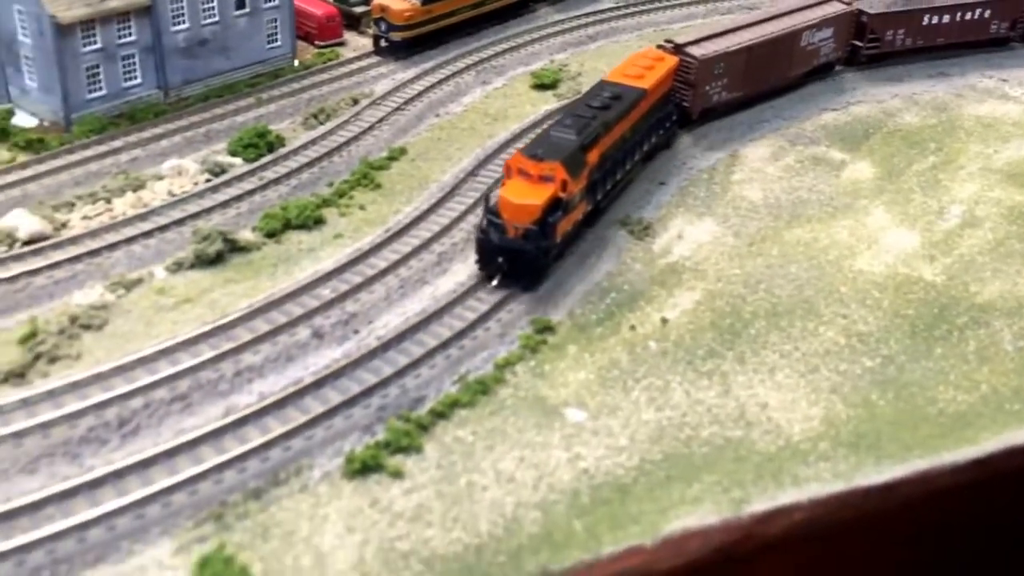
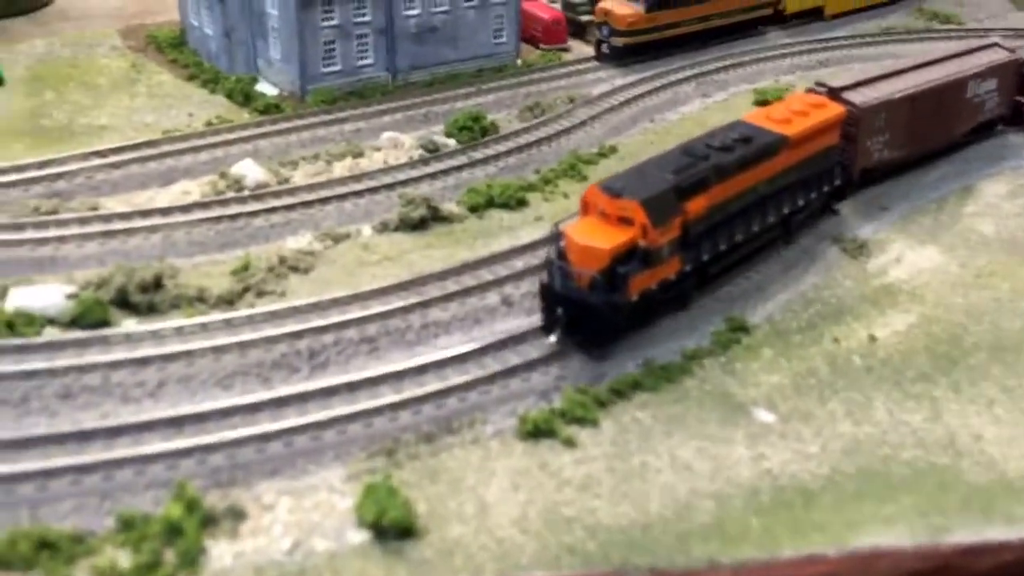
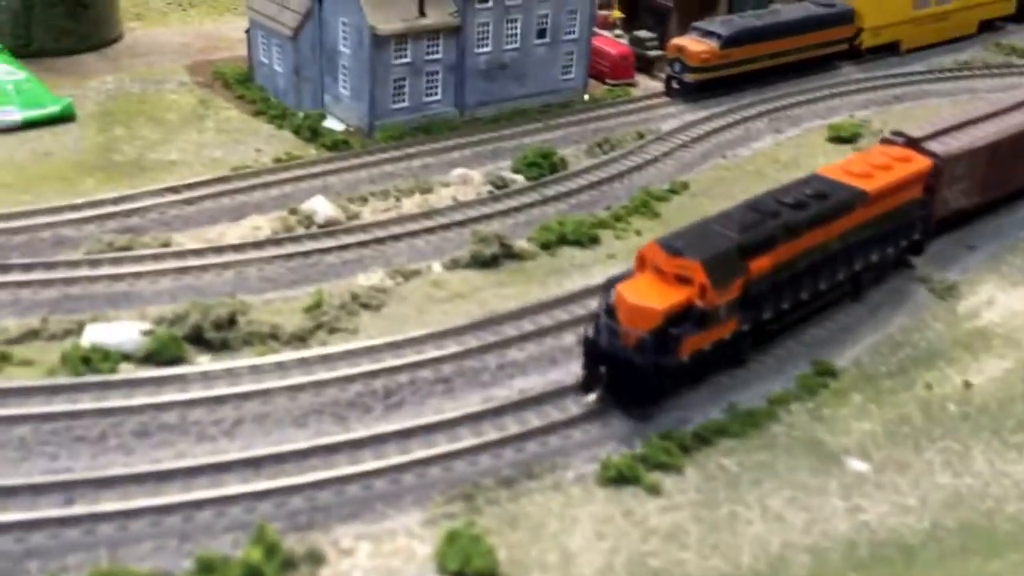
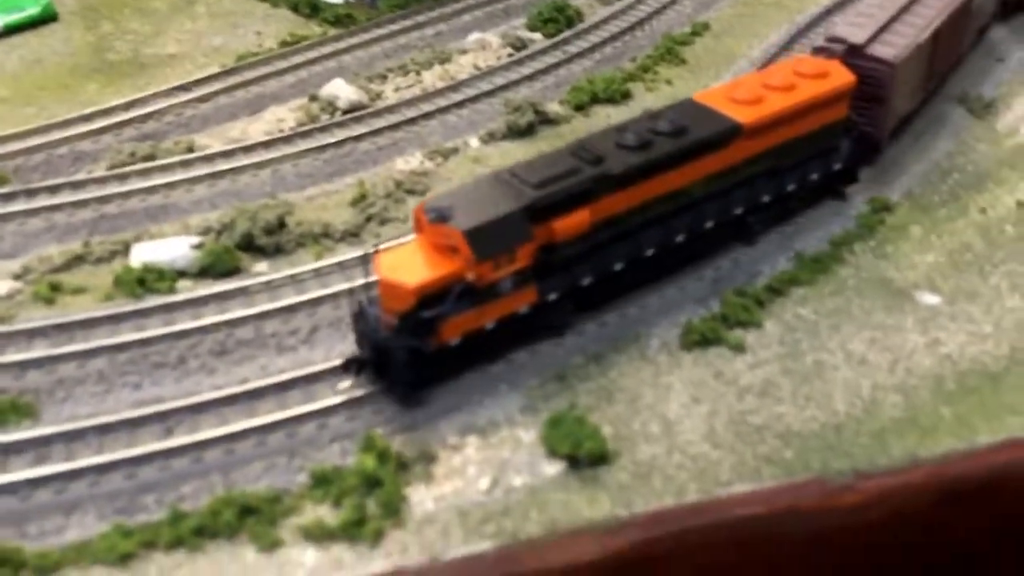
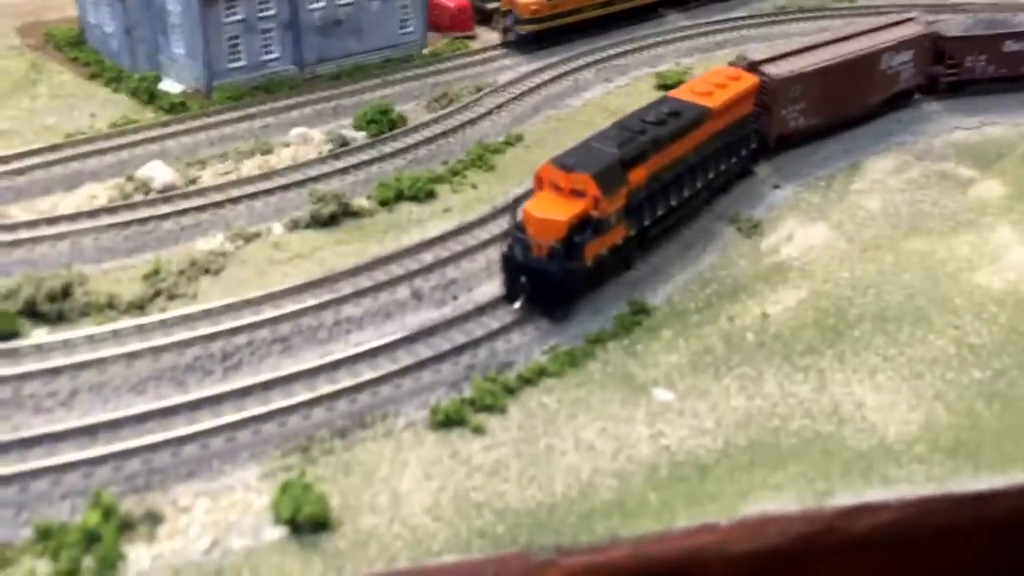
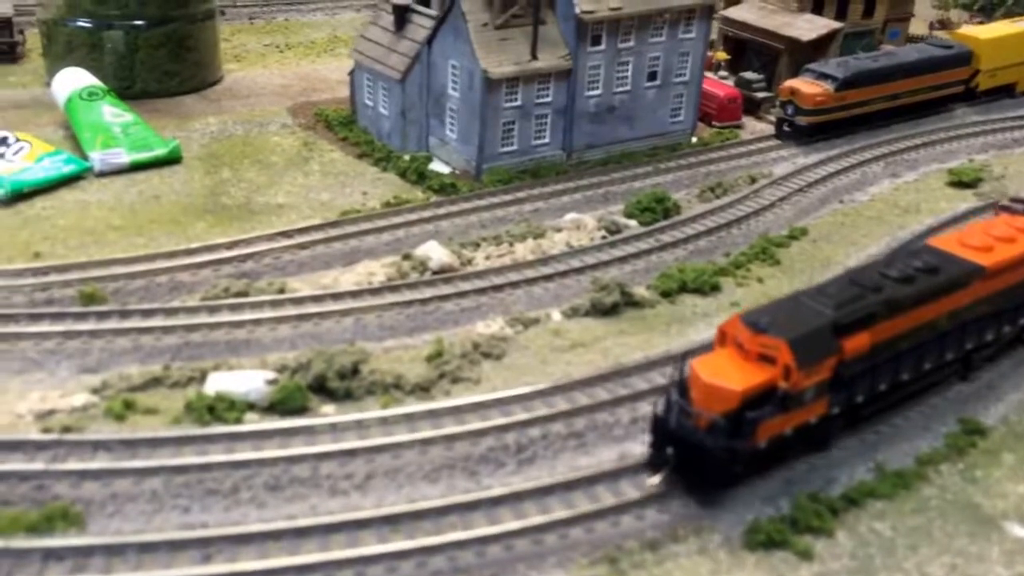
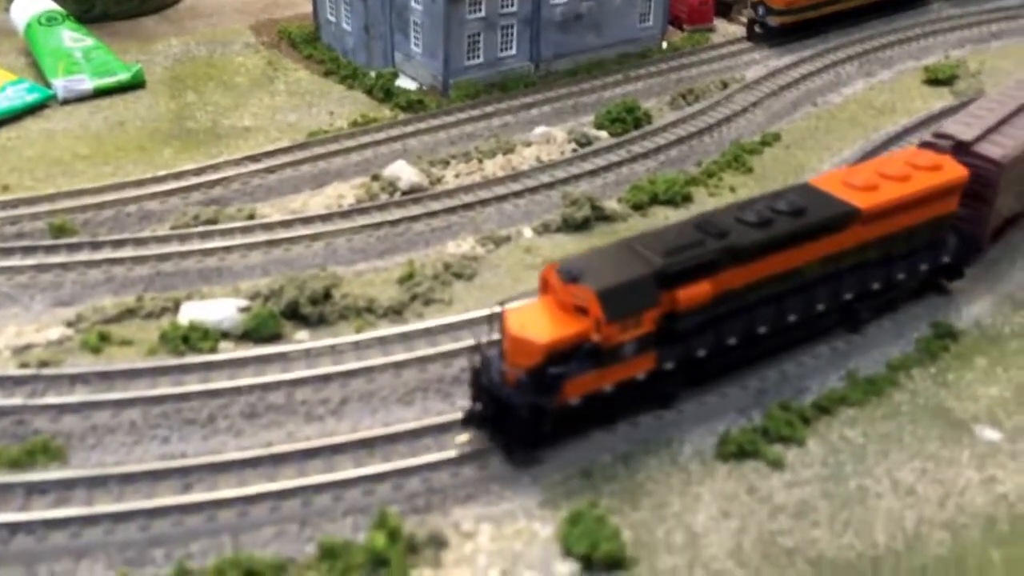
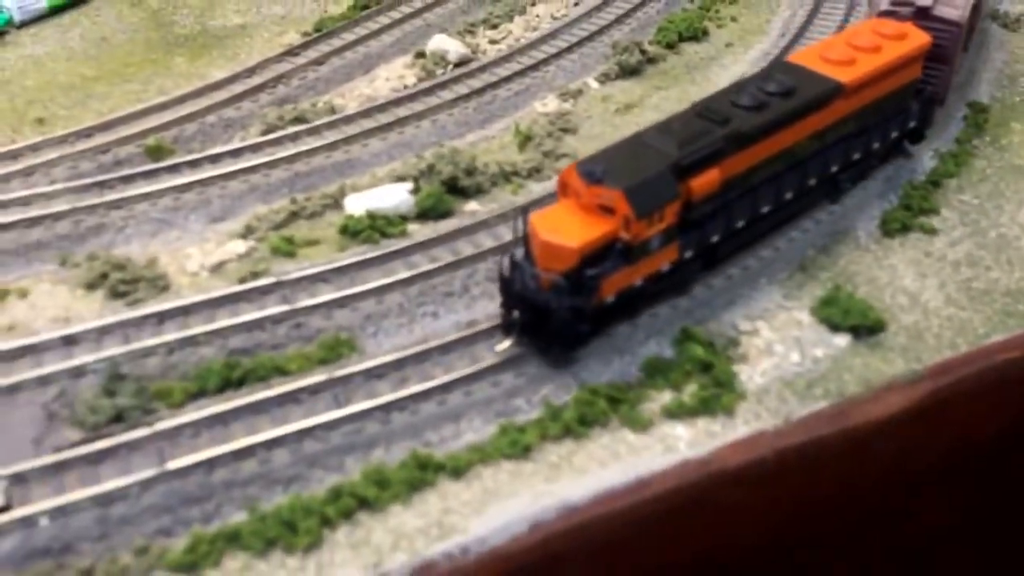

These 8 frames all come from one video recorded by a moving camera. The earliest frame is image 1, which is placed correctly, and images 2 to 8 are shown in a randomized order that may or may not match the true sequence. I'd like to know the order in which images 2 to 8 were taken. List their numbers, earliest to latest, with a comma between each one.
5, 2, 3, 6, 7, 4, 8
